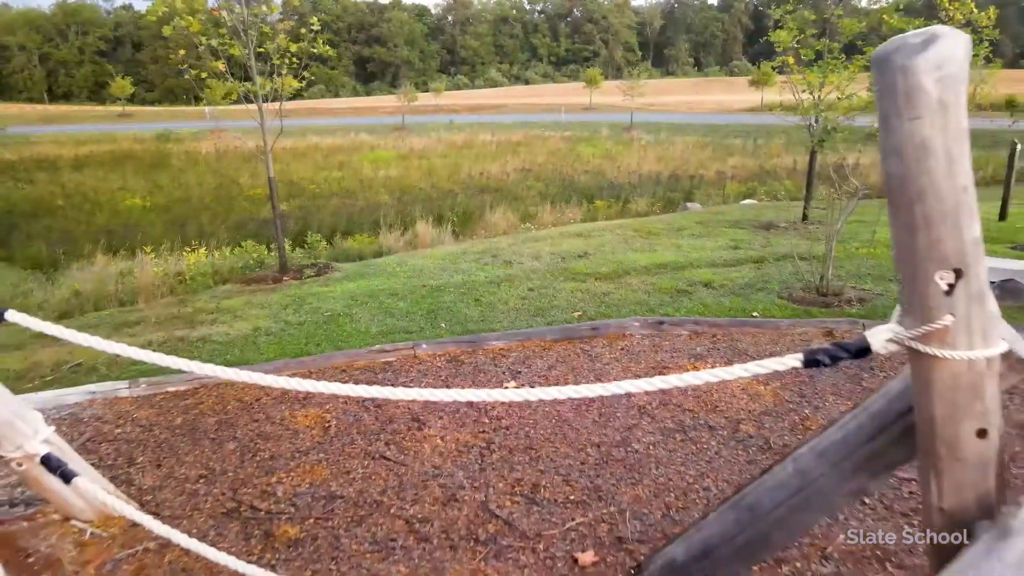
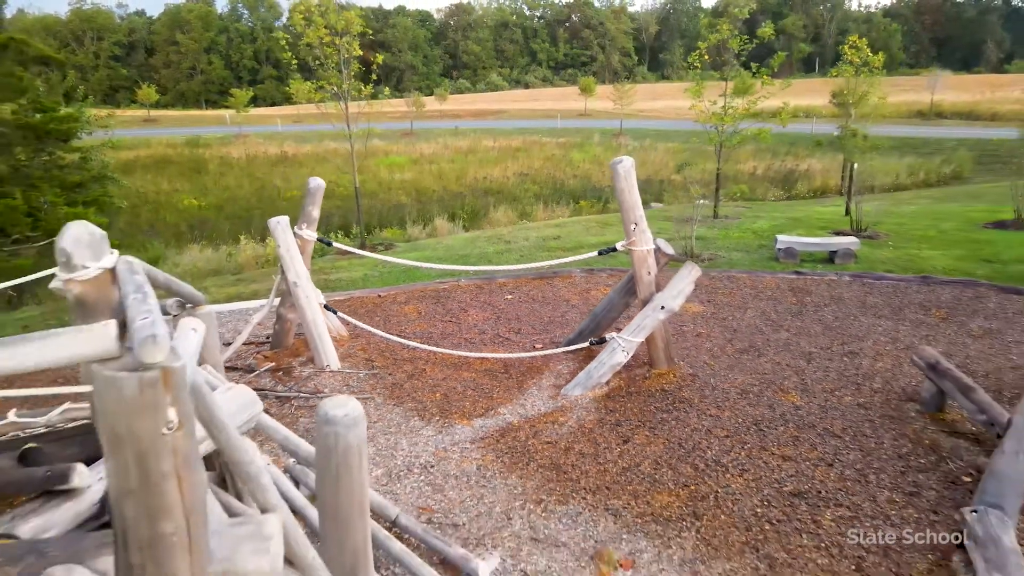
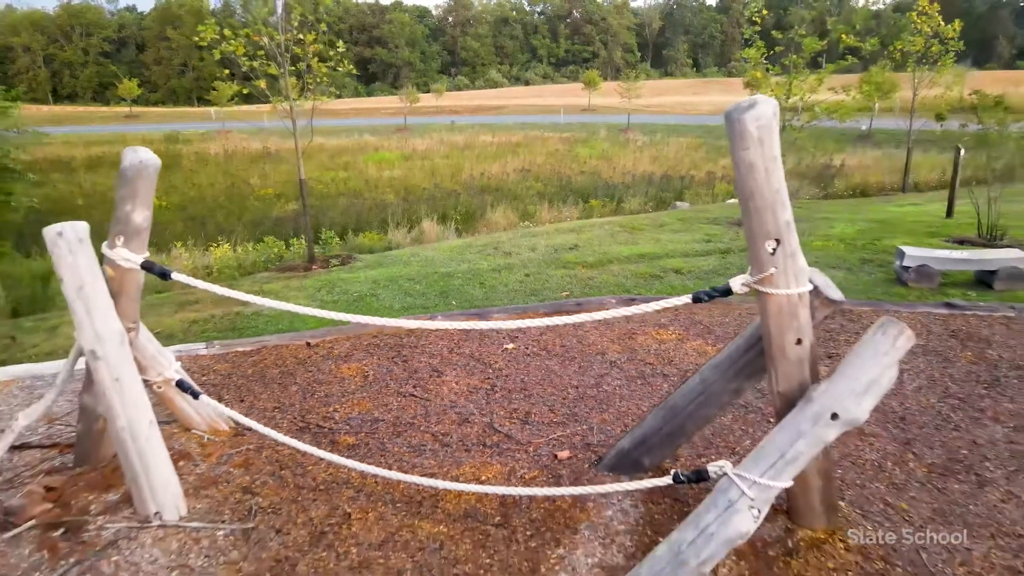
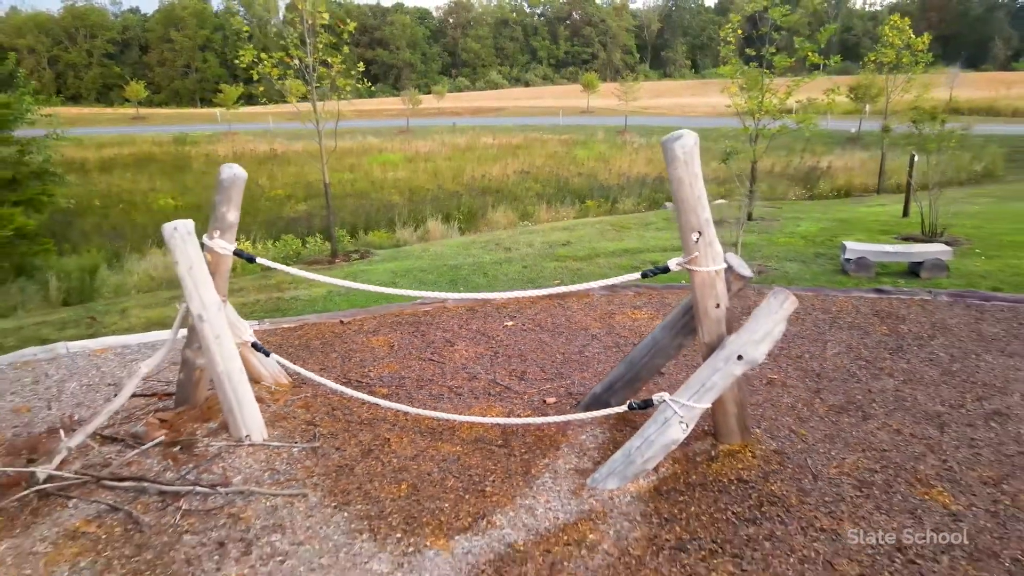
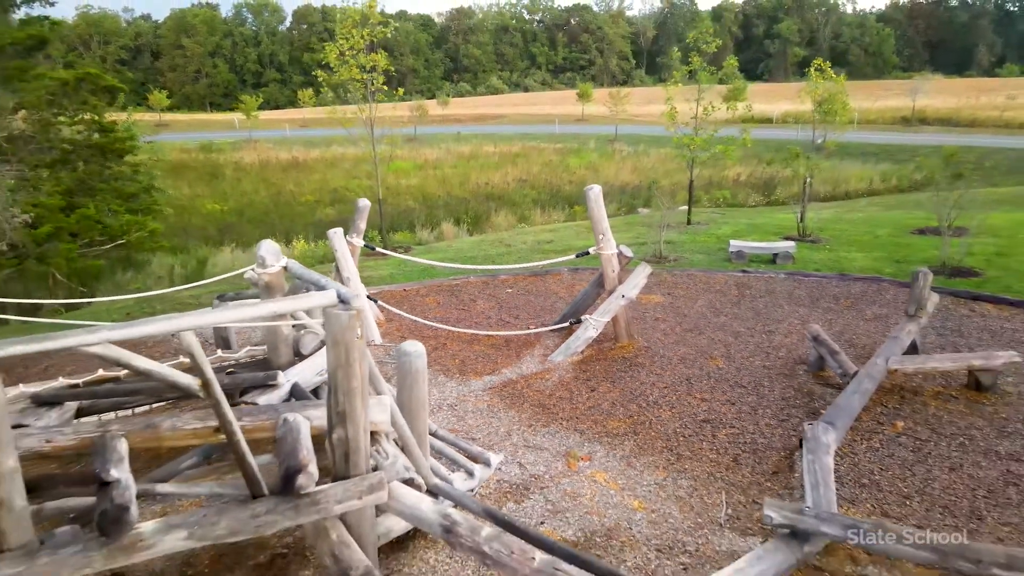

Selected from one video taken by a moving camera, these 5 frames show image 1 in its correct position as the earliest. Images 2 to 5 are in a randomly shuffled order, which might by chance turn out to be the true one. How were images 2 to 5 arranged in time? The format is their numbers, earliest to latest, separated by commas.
3, 4, 2, 5
